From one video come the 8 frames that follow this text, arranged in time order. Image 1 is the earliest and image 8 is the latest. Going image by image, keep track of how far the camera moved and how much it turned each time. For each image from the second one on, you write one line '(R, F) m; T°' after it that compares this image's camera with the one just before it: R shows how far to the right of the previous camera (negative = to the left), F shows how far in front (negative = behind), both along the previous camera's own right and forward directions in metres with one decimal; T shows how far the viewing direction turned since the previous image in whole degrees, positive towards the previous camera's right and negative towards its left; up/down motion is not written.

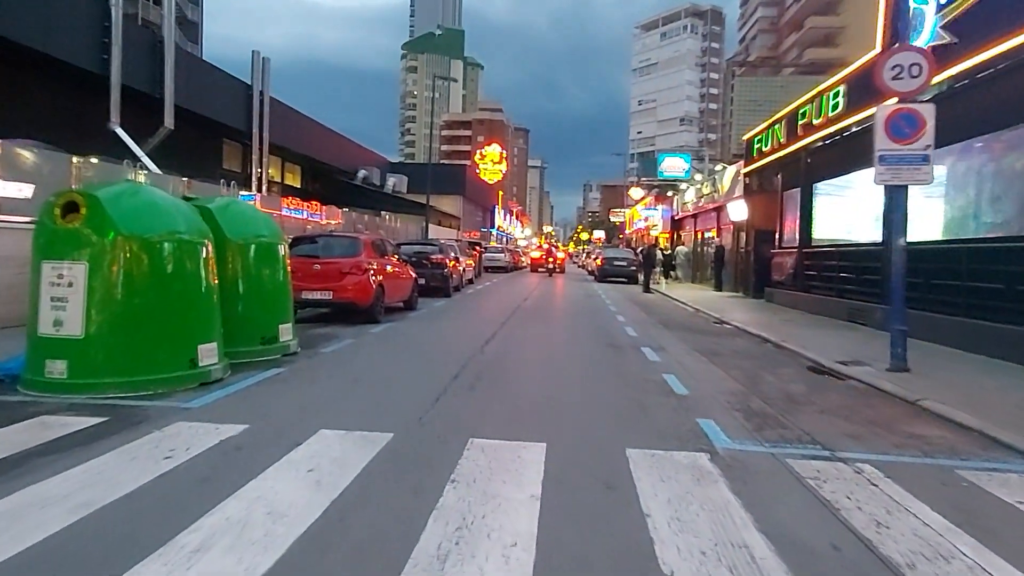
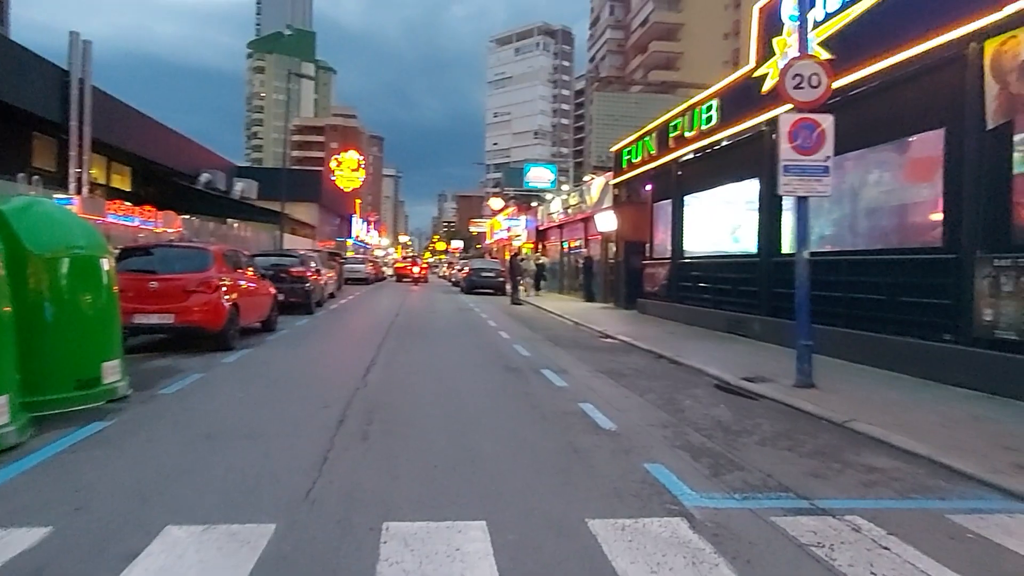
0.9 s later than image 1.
(-0.4, +1.3) m; +12°
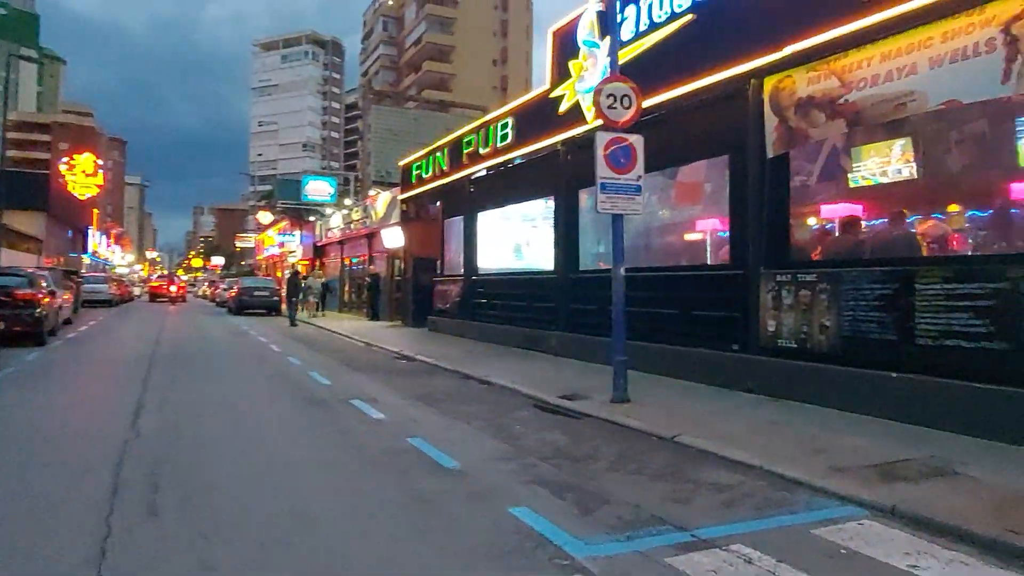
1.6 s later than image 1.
(-0.5, +0.8) m; +19°
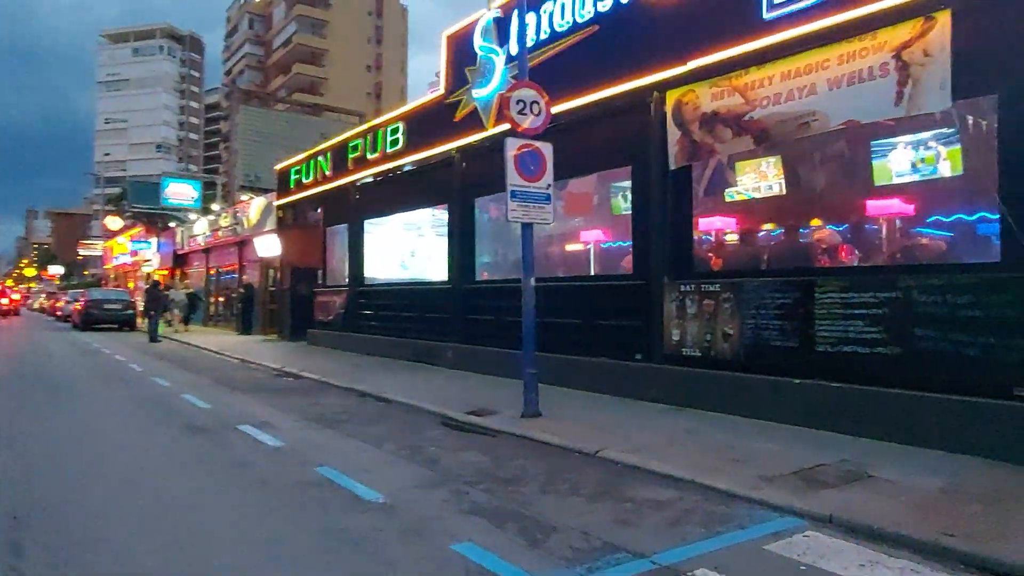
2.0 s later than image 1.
(-0.5, +0.5) m; +10°
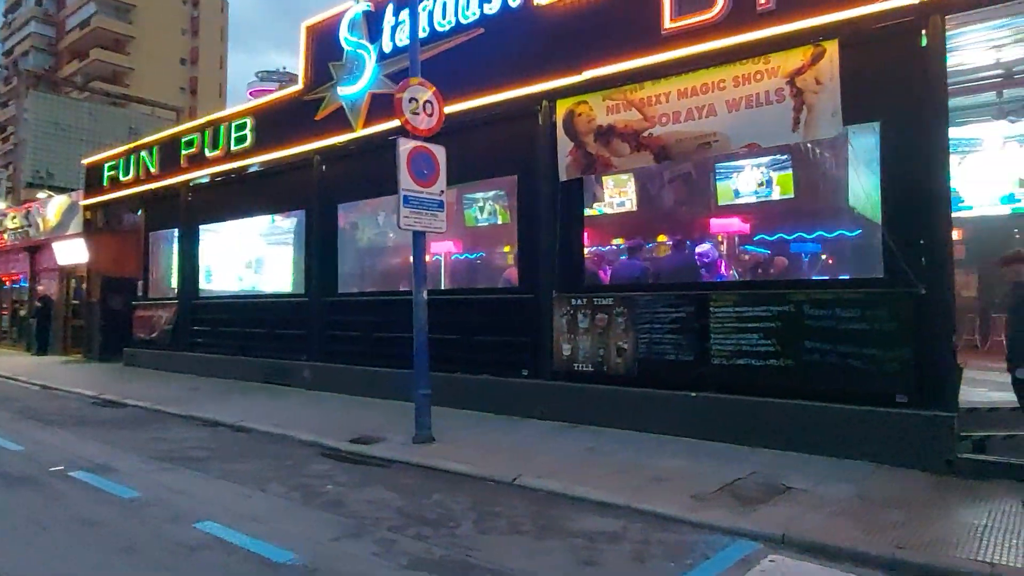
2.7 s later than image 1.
(-0.8, +0.7) m; +14°
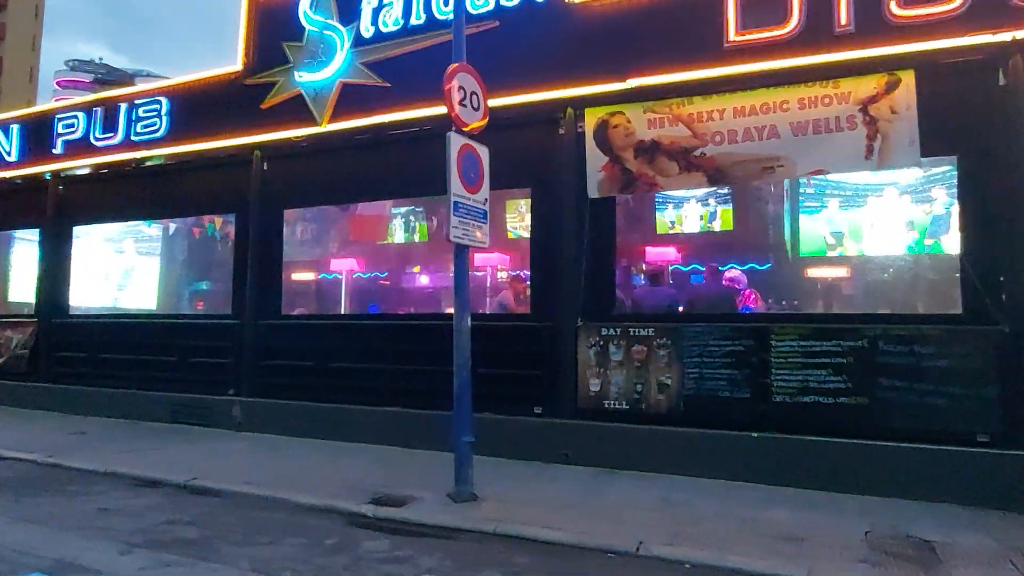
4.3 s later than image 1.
(-2.4, +1.5) m; +14°
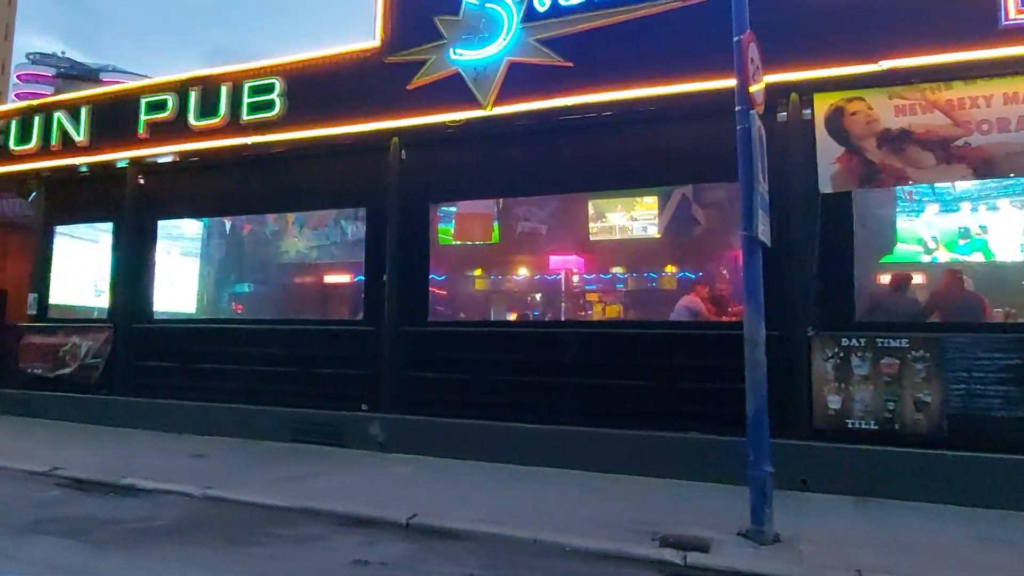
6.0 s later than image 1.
(-3.0, +1.2) m; +3°
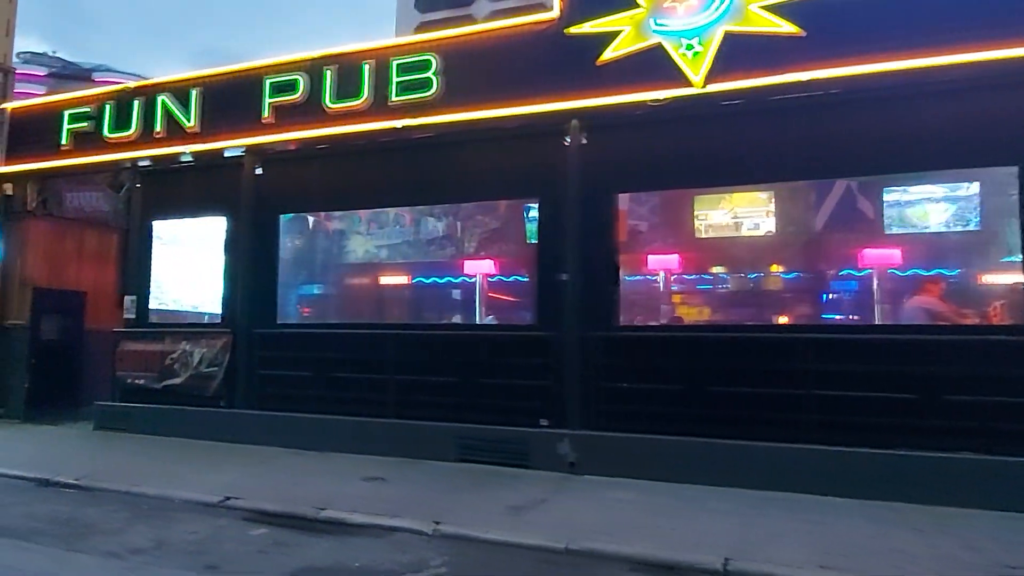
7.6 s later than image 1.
(-2.7, +1.1) m; +1°
